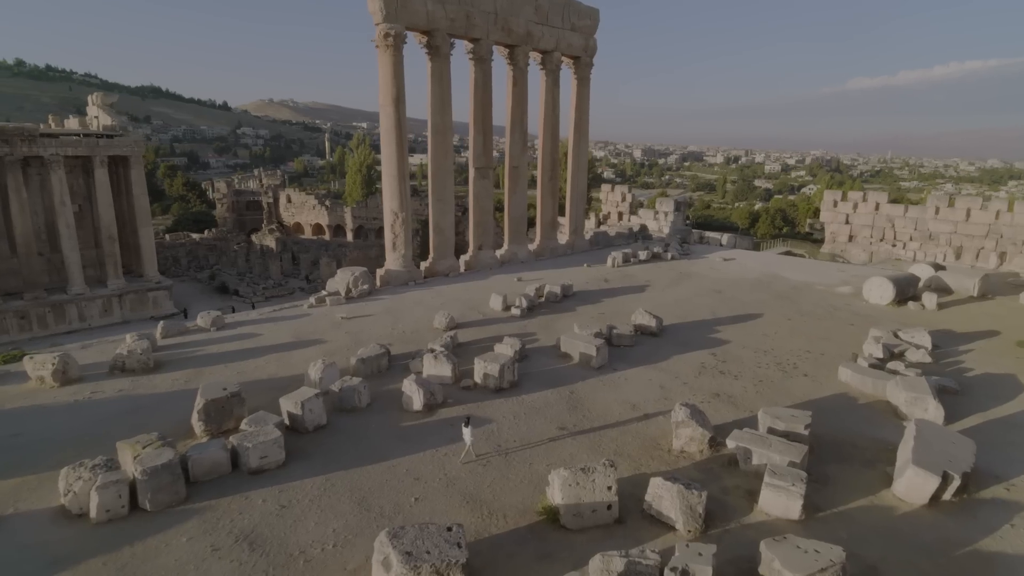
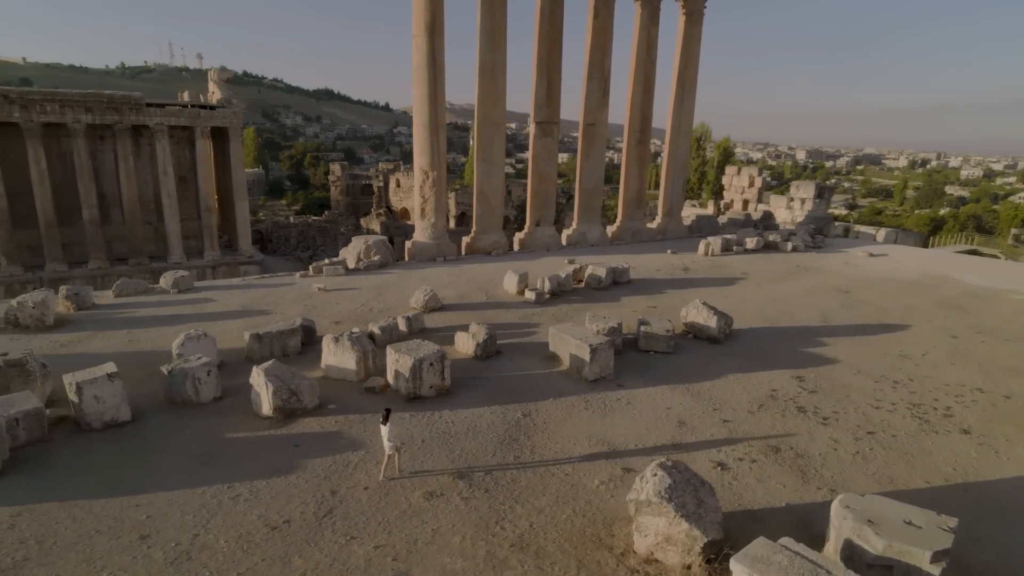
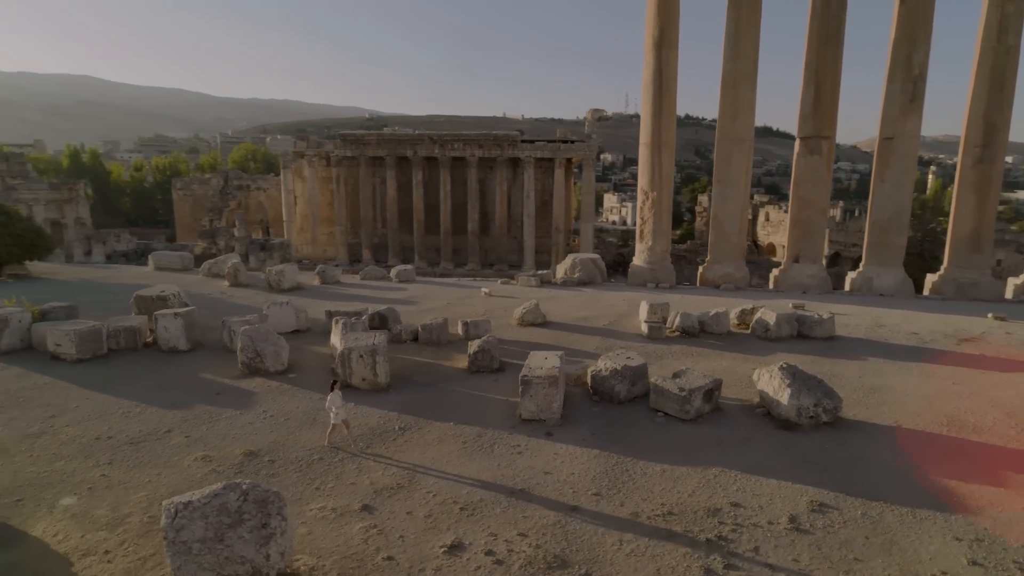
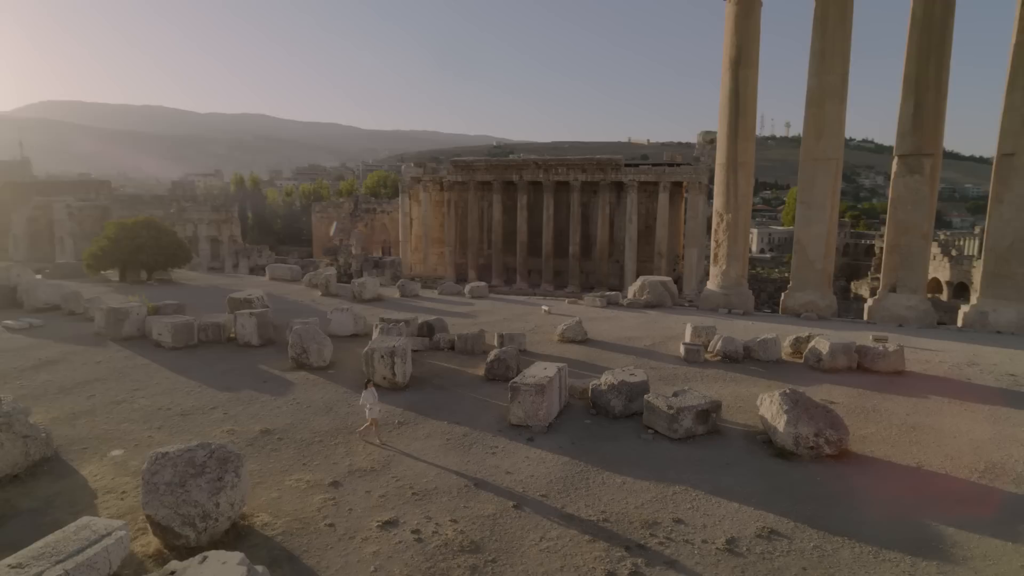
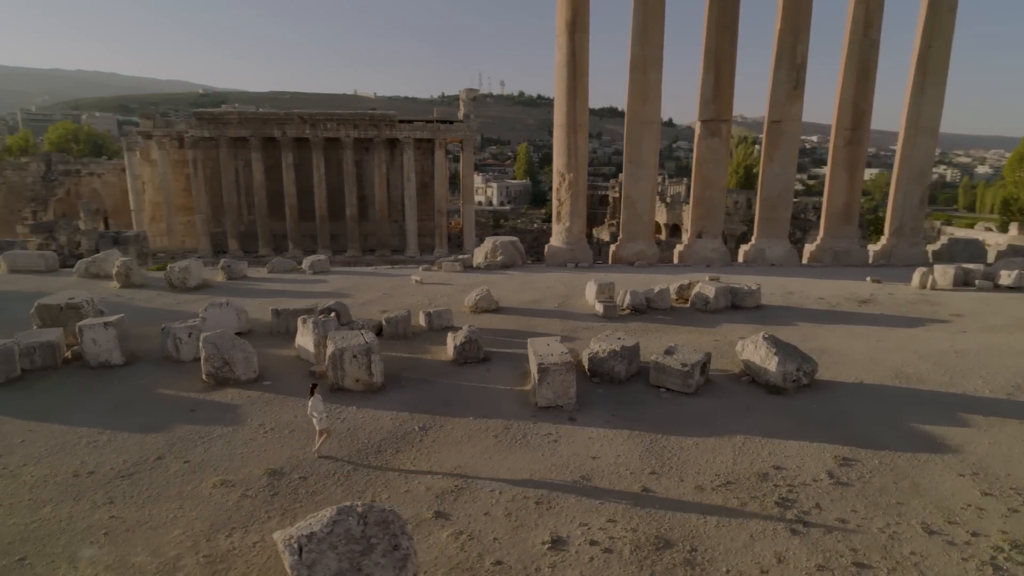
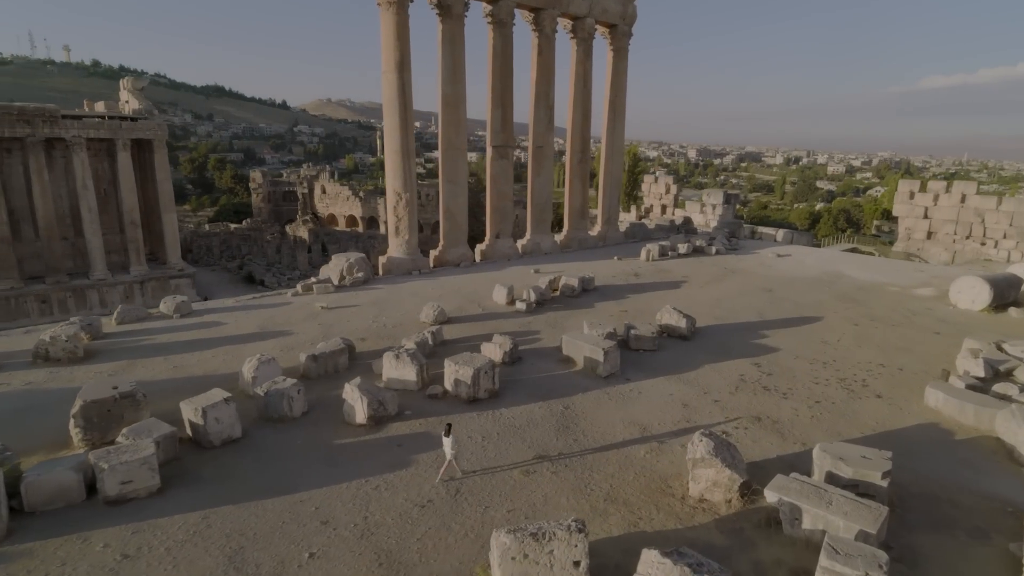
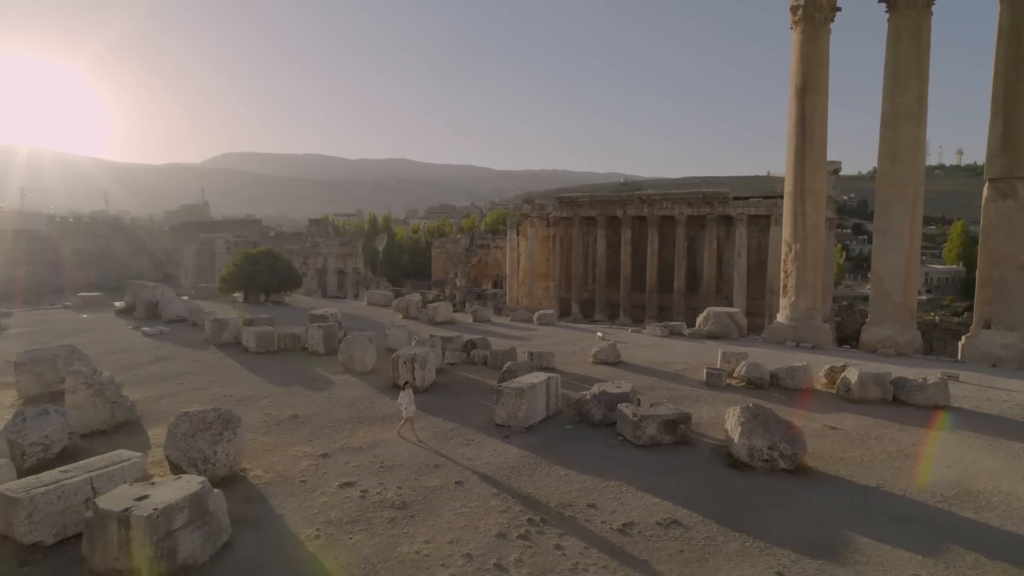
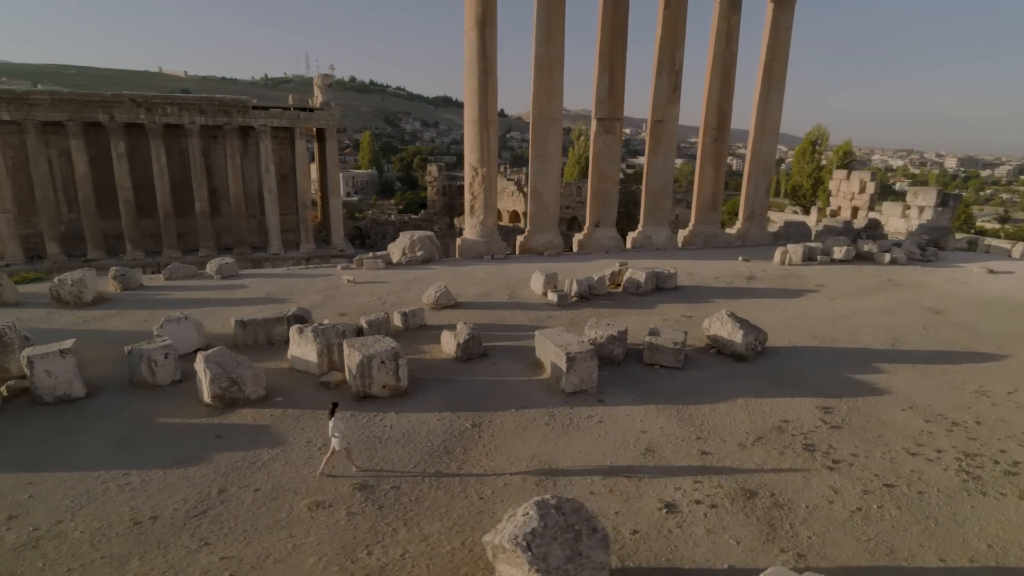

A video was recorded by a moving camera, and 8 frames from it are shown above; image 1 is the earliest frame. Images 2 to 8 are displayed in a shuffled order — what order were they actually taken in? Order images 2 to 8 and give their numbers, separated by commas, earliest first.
6, 2, 8, 5, 3, 4, 7
